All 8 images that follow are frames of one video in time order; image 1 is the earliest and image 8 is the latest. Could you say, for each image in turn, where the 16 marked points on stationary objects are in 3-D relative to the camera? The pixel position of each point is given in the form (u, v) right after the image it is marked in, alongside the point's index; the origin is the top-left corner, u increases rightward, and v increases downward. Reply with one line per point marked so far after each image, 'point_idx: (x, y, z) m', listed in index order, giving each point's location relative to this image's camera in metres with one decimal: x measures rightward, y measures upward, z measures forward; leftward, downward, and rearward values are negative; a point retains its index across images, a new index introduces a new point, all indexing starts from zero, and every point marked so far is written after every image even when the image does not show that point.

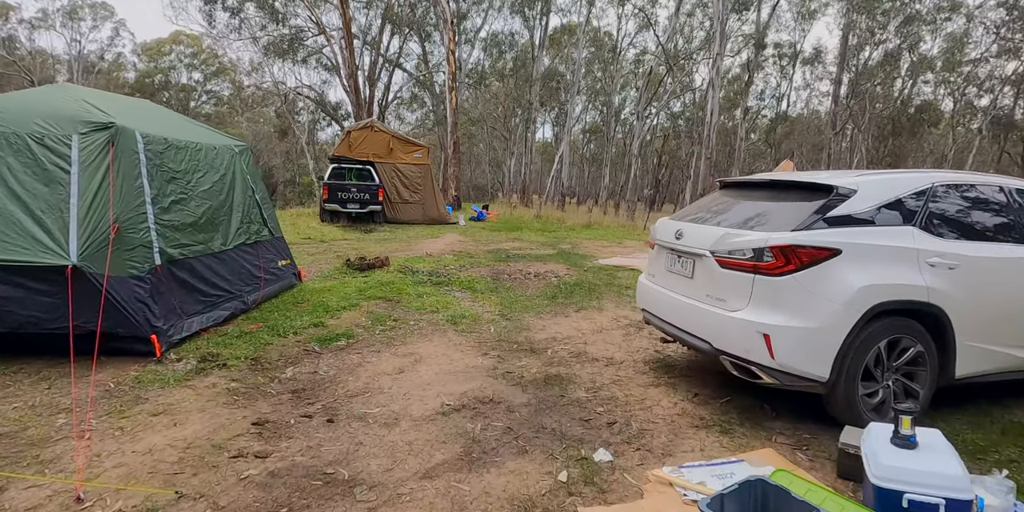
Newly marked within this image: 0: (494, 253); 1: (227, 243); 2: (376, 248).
0: (-0.4, +0.1, +10.0) m
1: (-2.8, +0.1, +4.9) m
2: (-2.7, +0.2, +9.7) m
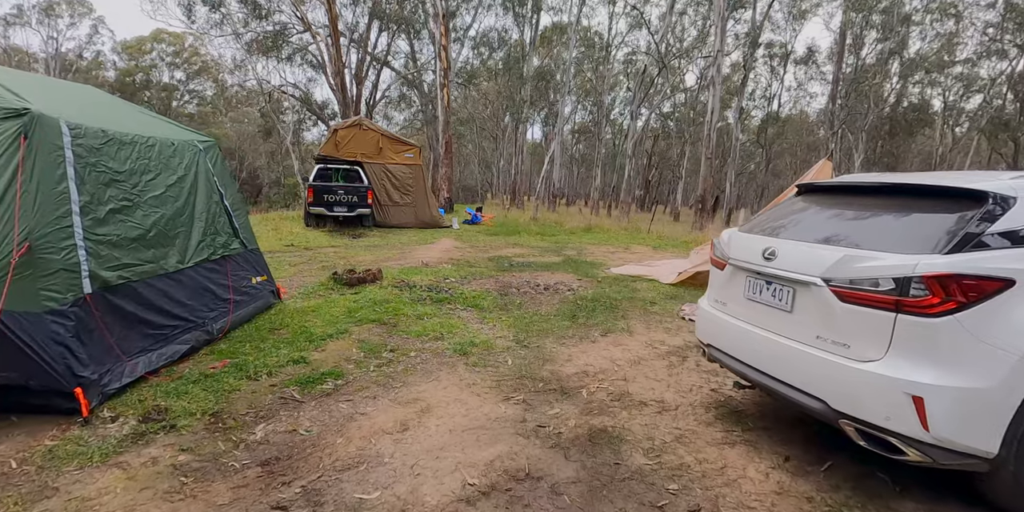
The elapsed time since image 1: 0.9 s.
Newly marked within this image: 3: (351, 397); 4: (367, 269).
0: (-0.3, -0.1, +9.1) m
1: (-2.6, 0.0, +4.0) m
2: (-2.6, 0.0, +8.8) m
3: (-1.1, -1.0, +3.4) m
4: (-2.0, -0.2, +6.9) m
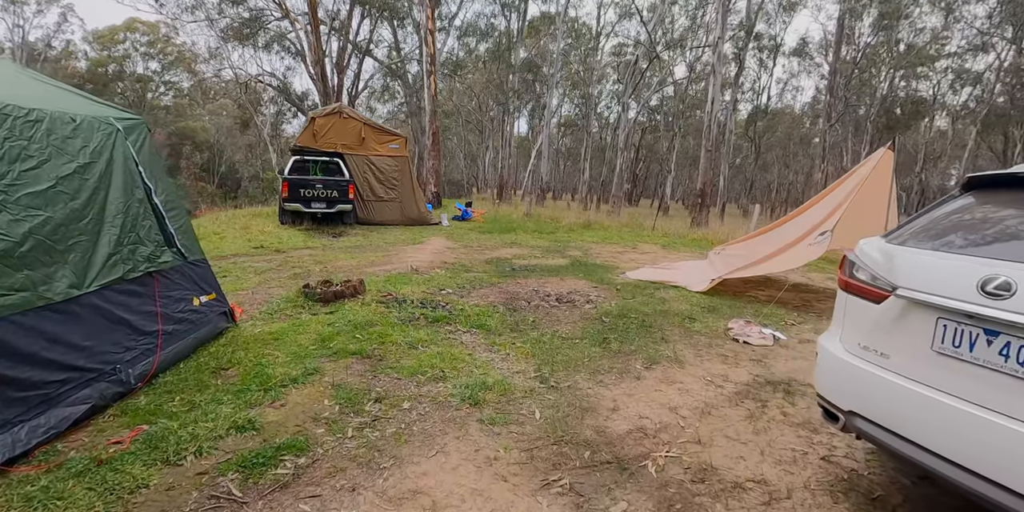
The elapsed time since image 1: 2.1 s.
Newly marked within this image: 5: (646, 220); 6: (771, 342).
0: (-0.3, -0.1, +8.0) m
1: (-2.4, -0.2, +2.9) m
2: (-2.5, 0.0, +7.6) m
3: (-0.9, -1.1, +2.3) m
4: (-1.9, -0.3, +5.8) m
5: (+5.3, +1.4, +19.7) m
6: (+2.4, -0.8, +4.7) m
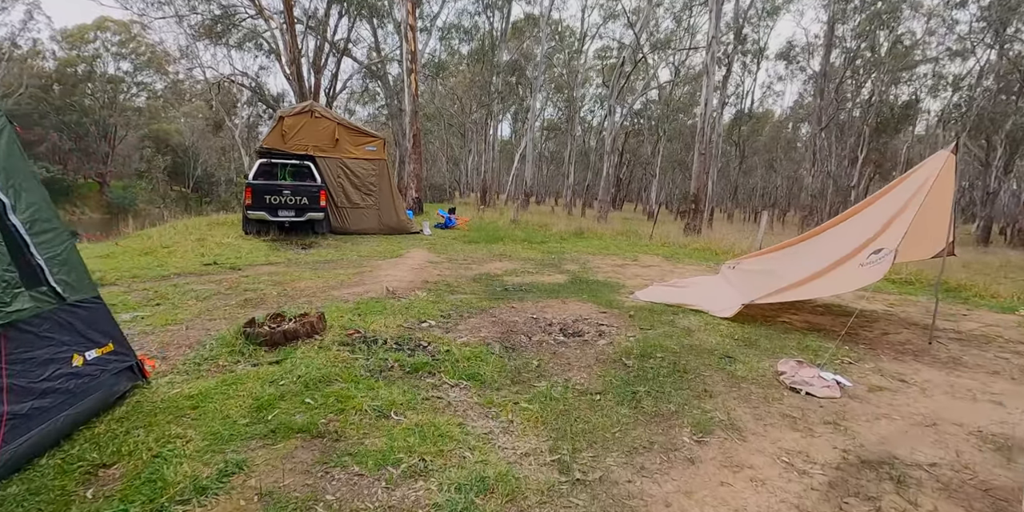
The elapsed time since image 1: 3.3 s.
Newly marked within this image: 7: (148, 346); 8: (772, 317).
0: (-0.4, -0.4, +7.0) m
1: (-2.4, -0.4, +1.8) m
2: (-2.6, -0.3, +6.5) m
3: (-0.8, -1.3, +1.3) m
4: (-1.9, -0.5, +4.7) m
5: (+4.8, +1.1, +18.9) m
6: (+2.4, -1.0, +3.7) m
7: (-2.9, -0.7, +4.0) m
8: (+3.0, -0.7, +5.8) m
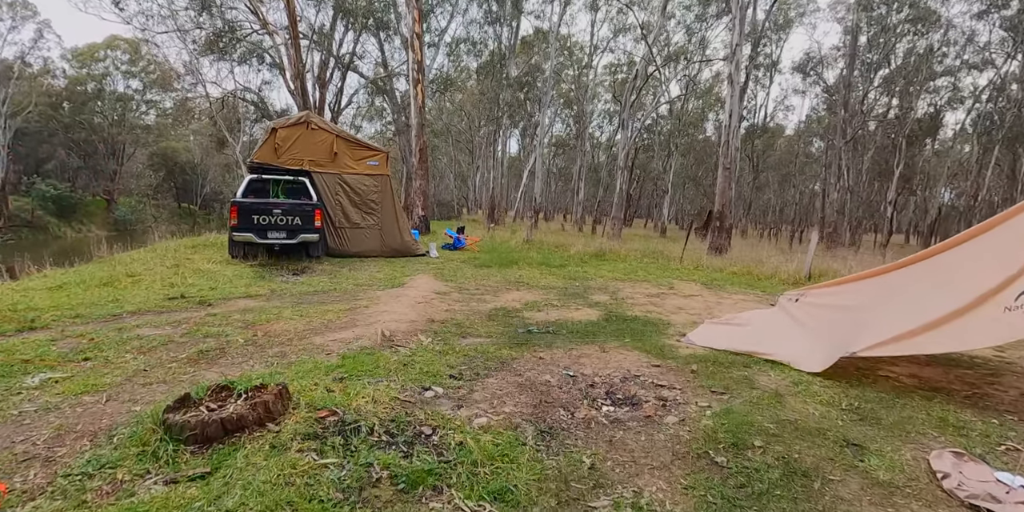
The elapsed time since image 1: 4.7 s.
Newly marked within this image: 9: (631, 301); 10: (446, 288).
0: (-0.1, -0.8, +5.8) m
1: (-2.2, -0.6, +0.6) m
2: (-2.4, -0.7, +5.4) m
3: (-0.6, -1.5, +0.1) m
4: (-1.7, -0.8, +3.5) m
5: (+5.2, +0.4, +17.7) m
6: (+2.7, -1.3, +2.5) m
7: (-2.7, -1.0, +2.8) m
8: (+3.2, -1.0, +4.5) m
9: (+1.7, -0.7, +7.4) m
10: (-1.0, -0.5, +7.5) m
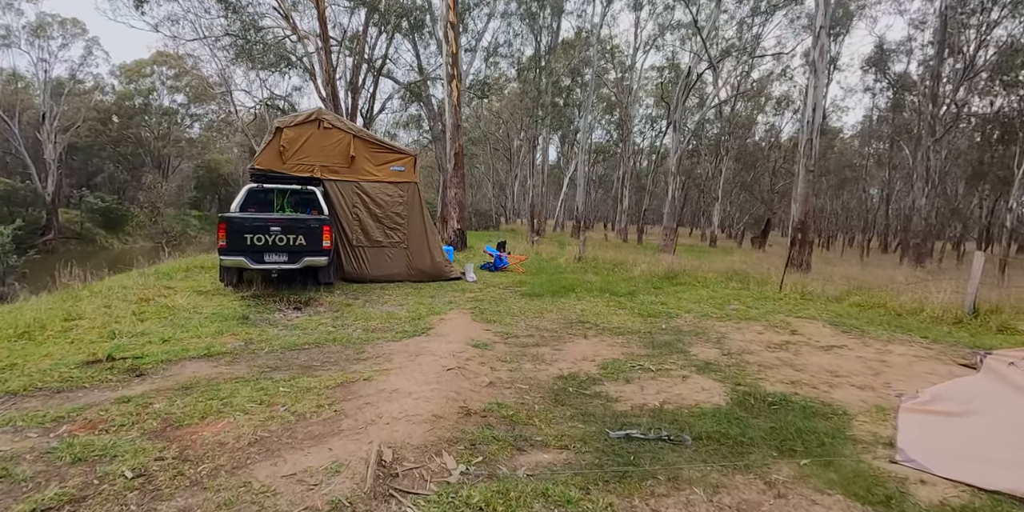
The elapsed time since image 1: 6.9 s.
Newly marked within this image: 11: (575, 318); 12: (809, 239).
0: (+0.5, -1.1, +3.7) m
1: (-2.0, -0.9, -1.4) m
2: (-1.8, -1.0, +3.4) m
3: (-0.4, -1.7, -2.0) m
4: (-1.3, -1.1, +1.5) m
5: (+6.6, -0.2, +15.2) m
6: (+3.0, -1.6, +0.2) m
7: (-2.3, -1.3, +0.9) m
8: (+3.7, -1.4, +2.2) m
9: (+2.4, -1.0, +5.1) m
10: (-0.3, -0.9, +5.5) m
11: (+0.8, -0.8, +6.6) m
12: (+9.2, +0.5, +15.6) m
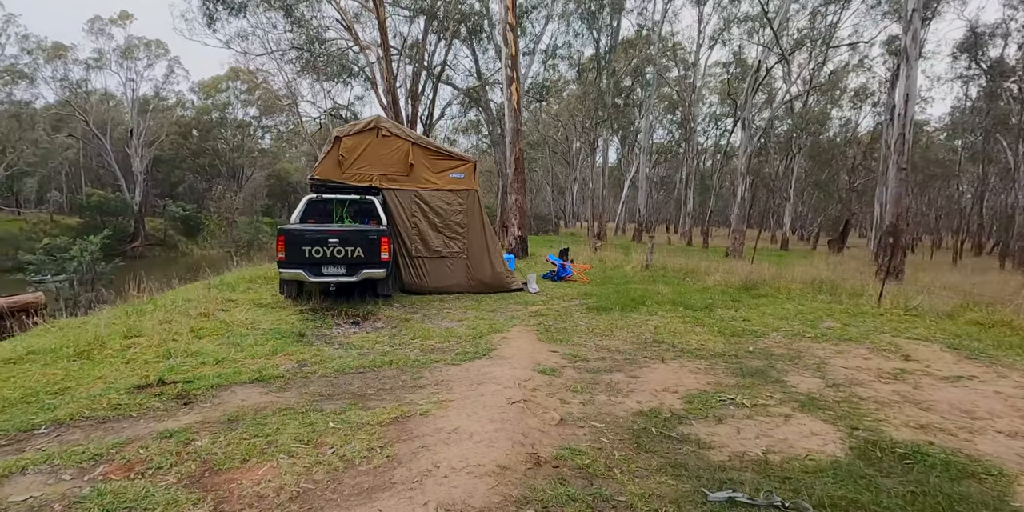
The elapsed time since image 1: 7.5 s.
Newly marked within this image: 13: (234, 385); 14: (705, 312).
0: (+0.9, -1.3, +3.1) m
1: (-2.0, -1.0, -1.6) m
2: (-1.4, -1.2, +3.1) m
3: (-0.6, -1.8, -2.5) m
4: (-1.0, -1.3, +1.1) m
5: (+8.3, -0.4, +13.9) m
6: (+3.1, -1.7, -0.7) m
7: (-2.1, -1.4, +0.6) m
8: (+4.0, -1.5, +1.2) m
9: (+3.0, -1.2, +4.3) m
10: (+0.4, -1.0, +5.0) m
11: (+1.6, -1.0, +6.0) m
12: (+10.9, +0.3, +14.0) m
13: (-2.3, -1.0, +4.1) m
14: (+2.9, -0.8, +7.5) m
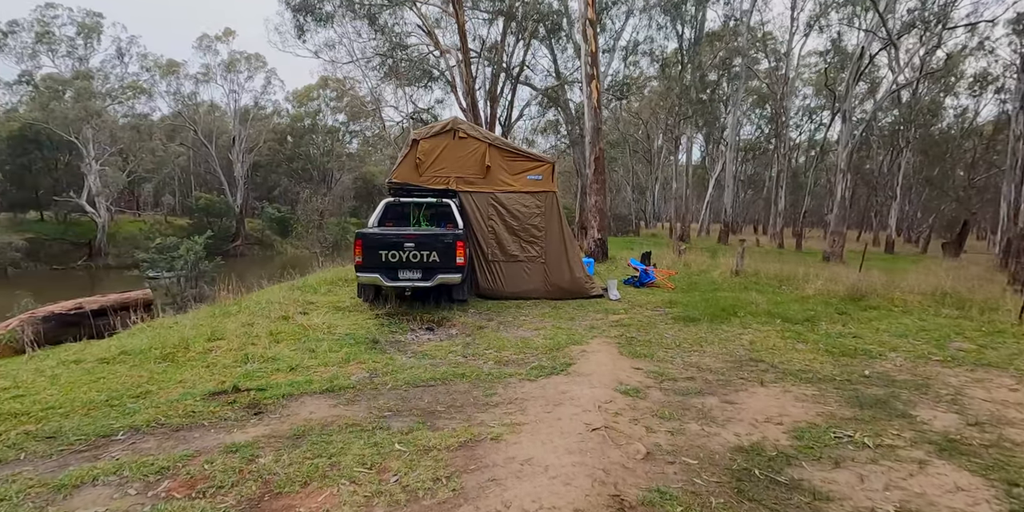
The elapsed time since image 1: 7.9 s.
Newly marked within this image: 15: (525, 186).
0: (+1.3, -1.3, +2.6) m
1: (-2.3, -1.0, -1.7) m
2: (-0.9, -1.2, +2.9) m
3: (-1.0, -1.9, -2.7) m
4: (-0.9, -1.3, +0.9) m
5: (+10.2, -0.5, +12.1) m
6: (+2.9, -1.8, -1.5) m
7: (-2.0, -1.5, +0.6) m
8: (+4.1, -1.6, +0.3) m
9: (+3.6, -1.3, +3.4) m
10: (+1.1, -1.1, +4.5) m
11: (+2.5, -1.1, +5.3) m
12: (+12.9, +0.1, +11.9) m
13: (-1.7, -1.1, +4.0) m
14: (+3.9, -0.9, +6.7) m
15: (+0.1, +1.2, +8.6) m
